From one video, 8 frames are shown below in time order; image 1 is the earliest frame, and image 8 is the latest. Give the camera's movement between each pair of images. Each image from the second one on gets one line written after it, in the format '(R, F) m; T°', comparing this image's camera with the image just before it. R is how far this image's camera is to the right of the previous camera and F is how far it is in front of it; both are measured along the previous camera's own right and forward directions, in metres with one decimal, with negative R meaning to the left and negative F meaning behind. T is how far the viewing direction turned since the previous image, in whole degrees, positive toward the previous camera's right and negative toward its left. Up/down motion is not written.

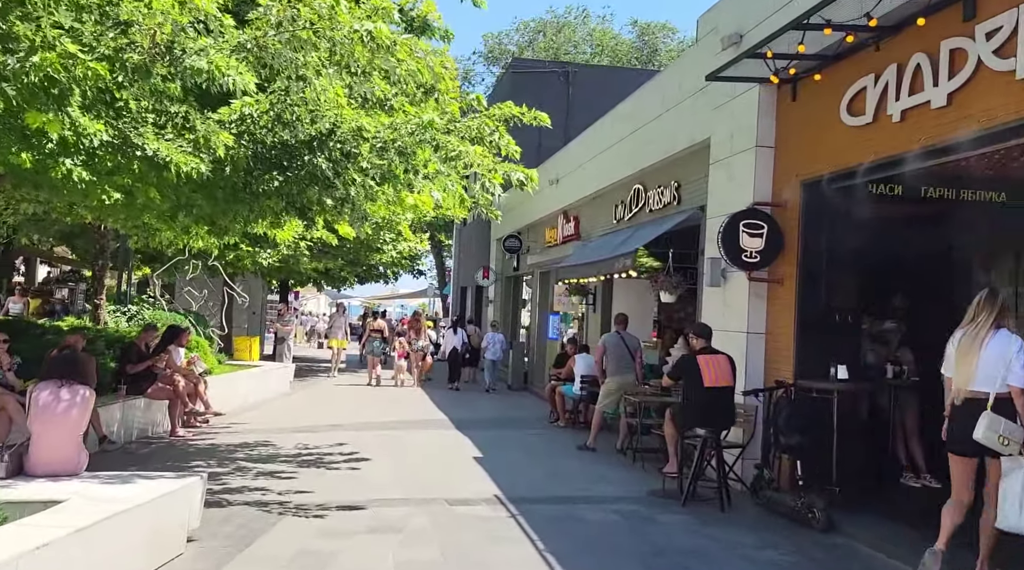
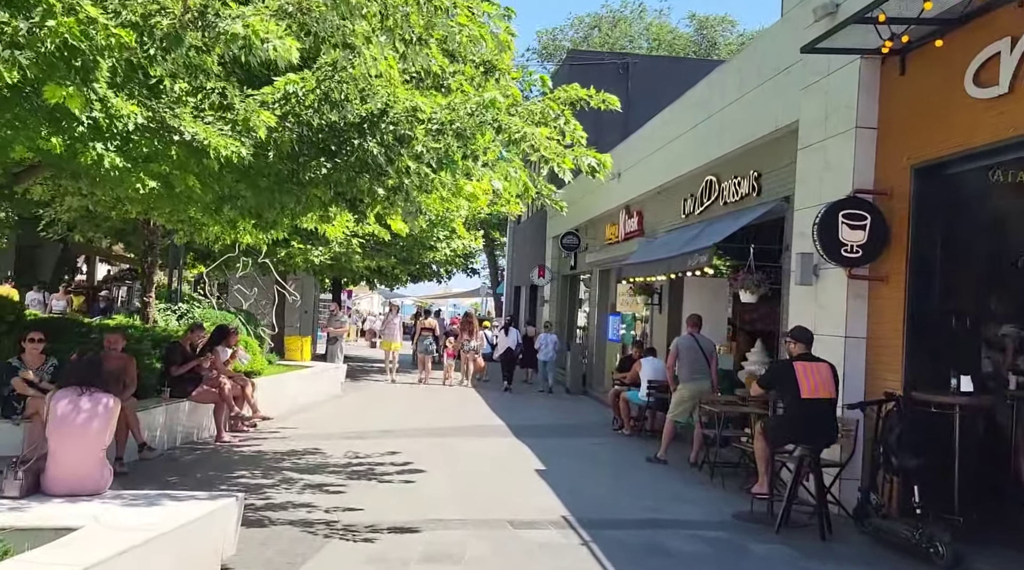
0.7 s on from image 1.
(-0.1, +0.8) m; -3°
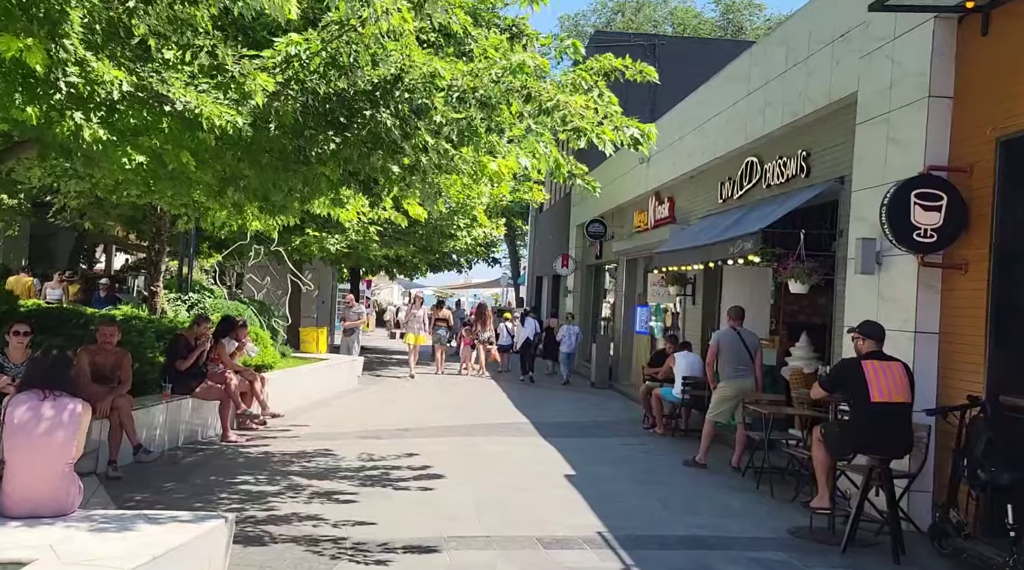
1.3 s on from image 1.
(-0.1, +0.8) m; -1°
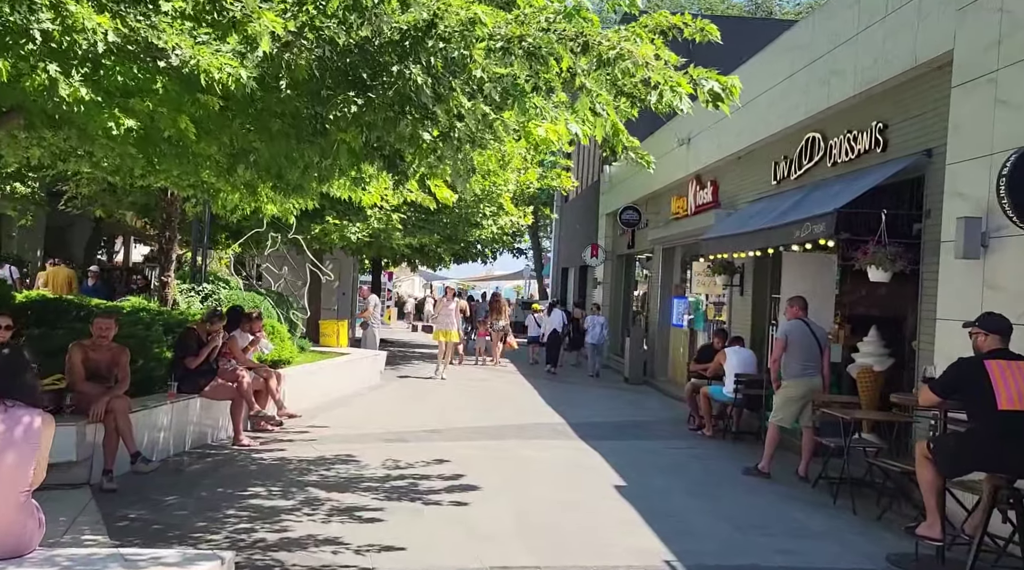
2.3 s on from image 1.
(-0.2, +1.0) m; -1°
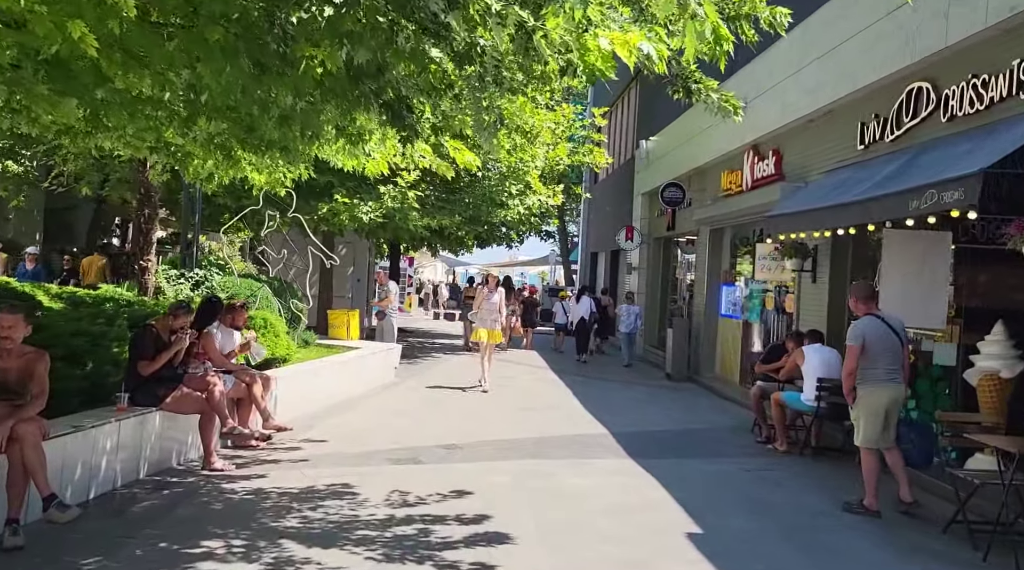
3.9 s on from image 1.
(-0.1, +1.9) m; -1°
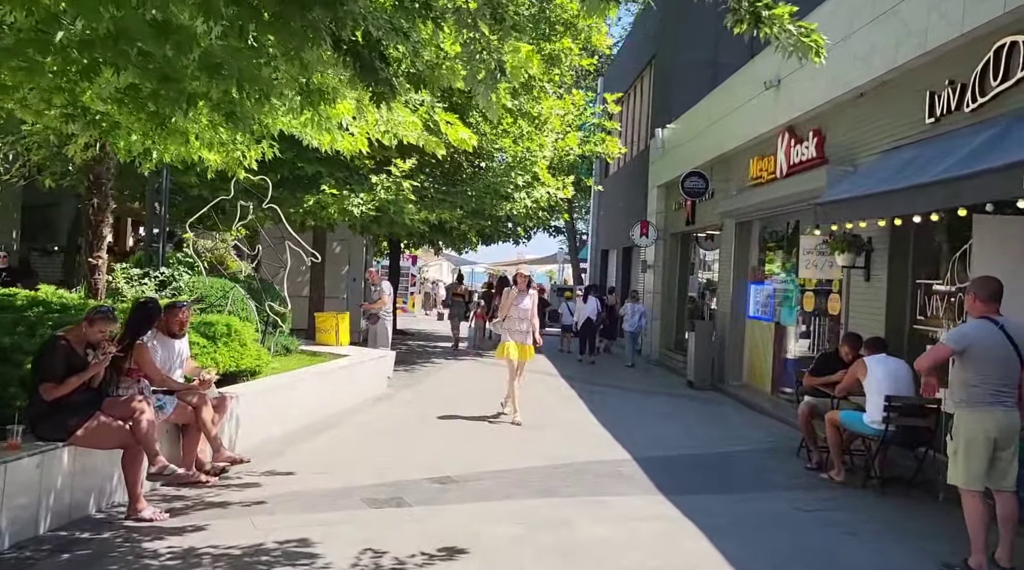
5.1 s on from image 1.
(0.0, +1.5) m; 0°
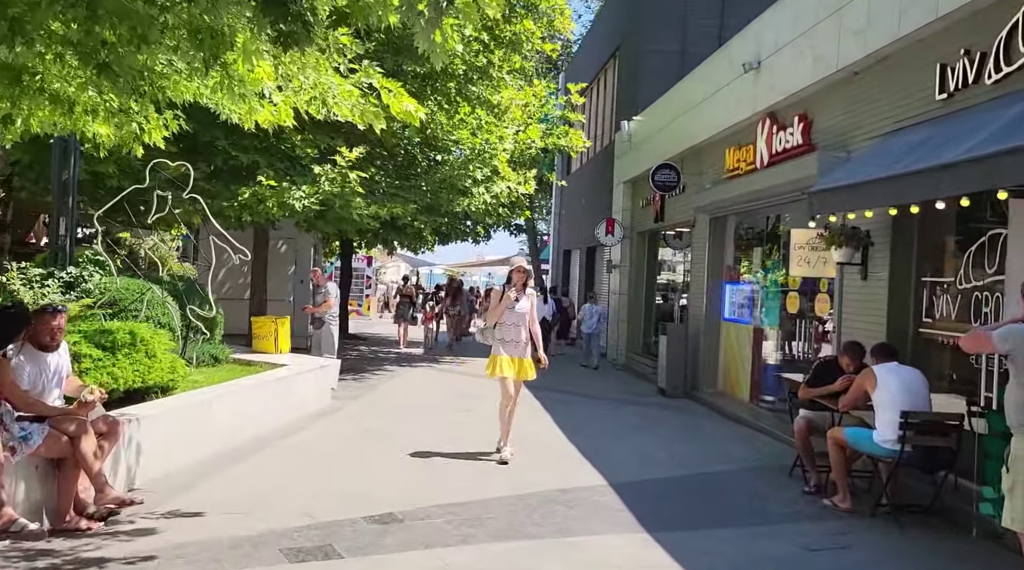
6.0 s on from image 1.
(0.0, +1.2) m; +2°
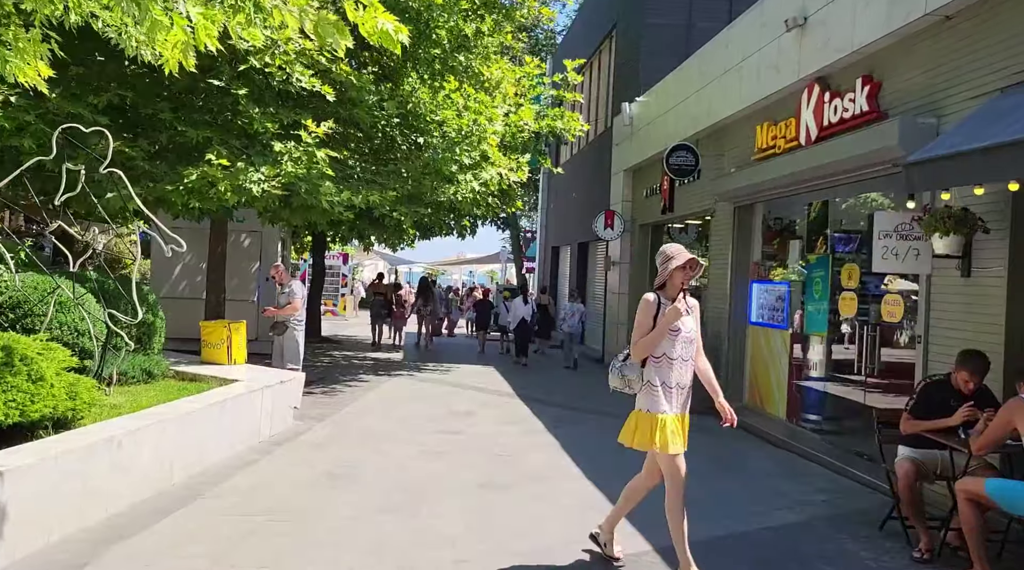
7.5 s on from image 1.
(-0.2, +2.0) m; +1°
